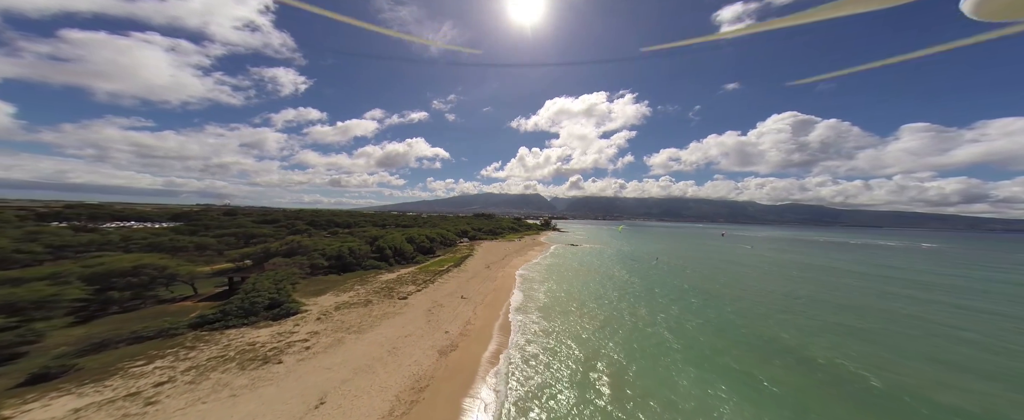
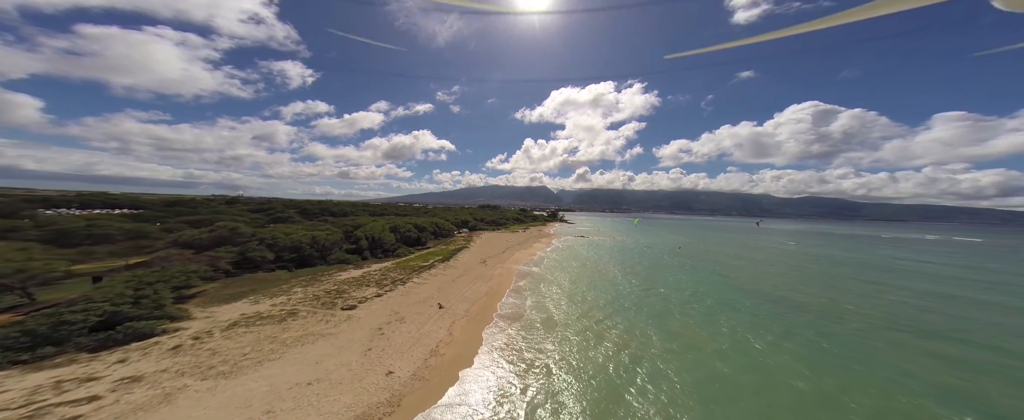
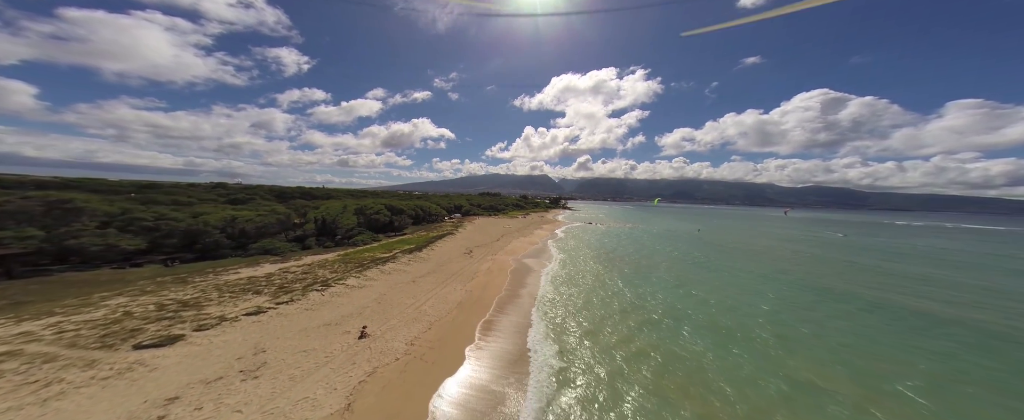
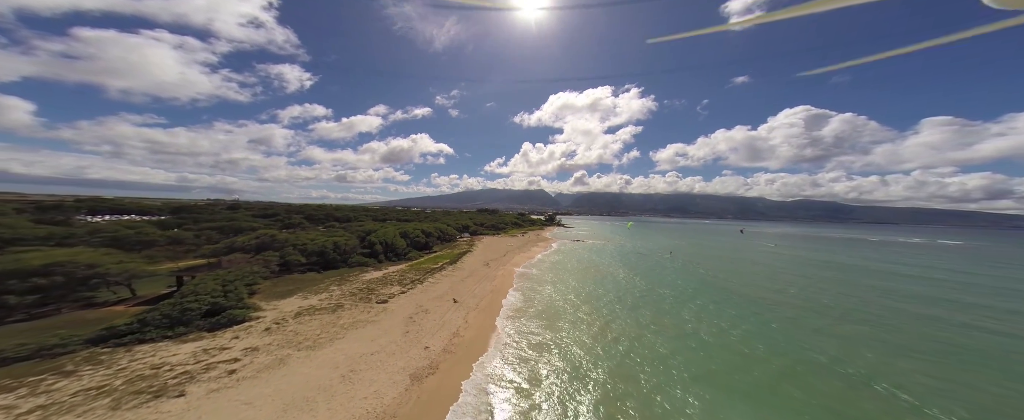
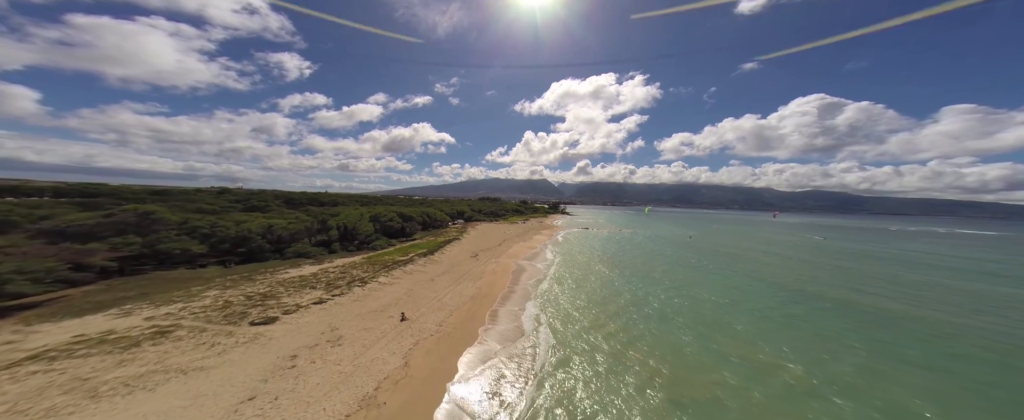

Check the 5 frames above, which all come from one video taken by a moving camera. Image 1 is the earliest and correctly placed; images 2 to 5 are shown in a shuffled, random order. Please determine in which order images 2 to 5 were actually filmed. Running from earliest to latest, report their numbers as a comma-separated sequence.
4, 2, 5, 3
